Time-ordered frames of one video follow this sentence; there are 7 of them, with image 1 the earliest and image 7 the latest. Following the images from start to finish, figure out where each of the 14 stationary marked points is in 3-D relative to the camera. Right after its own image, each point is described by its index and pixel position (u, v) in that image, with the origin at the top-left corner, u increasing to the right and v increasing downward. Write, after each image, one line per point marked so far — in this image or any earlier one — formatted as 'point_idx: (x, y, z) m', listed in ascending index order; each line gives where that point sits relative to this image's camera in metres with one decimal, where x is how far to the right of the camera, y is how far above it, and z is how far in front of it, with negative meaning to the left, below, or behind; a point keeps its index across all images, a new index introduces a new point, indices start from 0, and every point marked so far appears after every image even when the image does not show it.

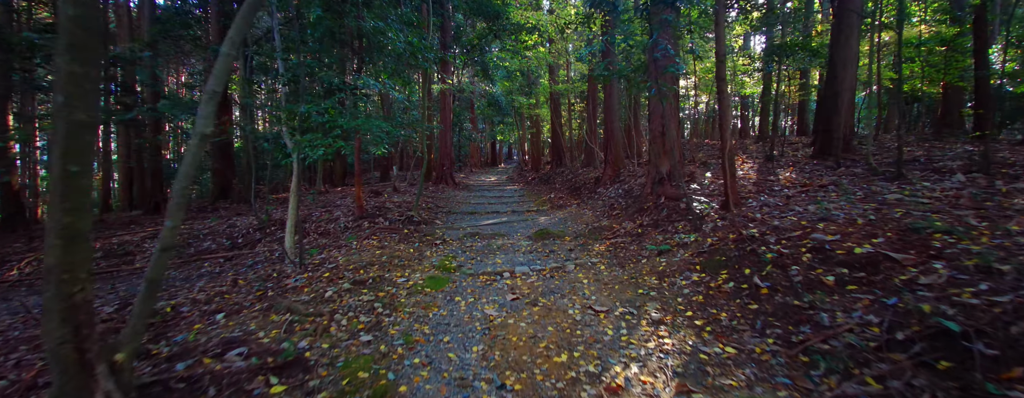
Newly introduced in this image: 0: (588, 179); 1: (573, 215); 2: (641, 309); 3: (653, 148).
0: (+2.3, +0.6, +11.0) m
1: (+1.3, -0.4, +7.9) m
2: (+1.2, -1.0, +3.4) m
3: (+2.5, +0.9, +6.5) m
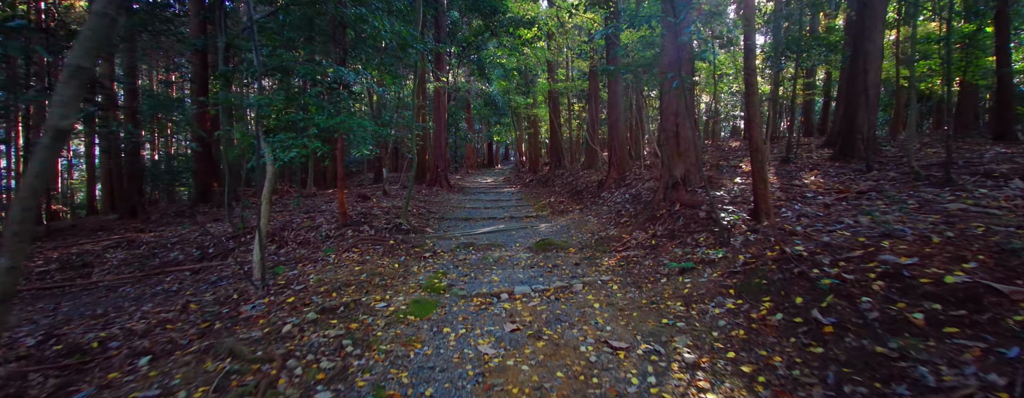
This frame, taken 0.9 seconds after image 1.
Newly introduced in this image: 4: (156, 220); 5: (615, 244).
0: (+2.2, +0.5, +10.4) m
1: (+1.3, -0.5, +7.2) m
2: (+1.2, -1.1, +2.8) m
3: (+2.5, +0.8, +5.9) m
4: (-10.5, -0.6, +10.8) m
5: (+1.5, -0.7, +5.4) m
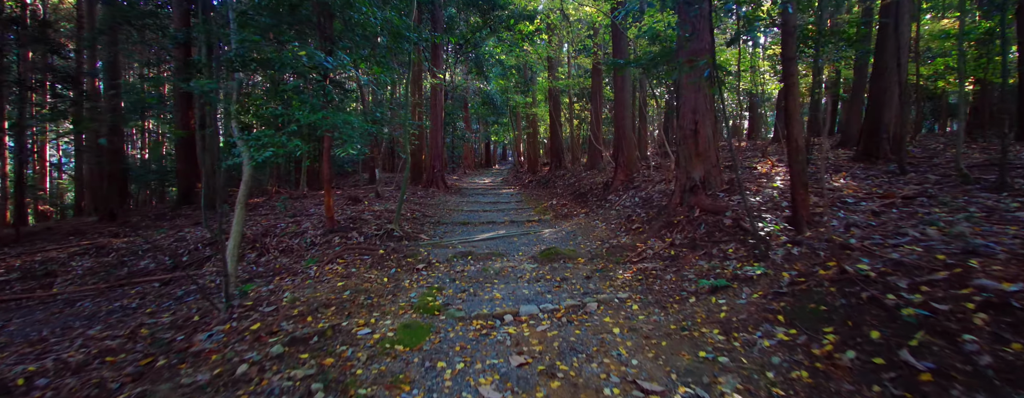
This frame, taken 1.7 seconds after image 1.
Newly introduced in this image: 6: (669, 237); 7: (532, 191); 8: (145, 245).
0: (+2.2, +0.4, +9.8) m
1: (+1.3, -0.5, +6.7) m
2: (+1.3, -1.2, +2.3) m
3: (+2.5, +0.7, +5.4) m
4: (-10.5, -0.7, +10.2) m
5: (+1.5, -0.7, +4.9) m
6: (+2.1, -0.5, +4.9) m
7: (+0.8, +0.3, +14.4) m
8: (-7.3, -0.9, +7.3) m
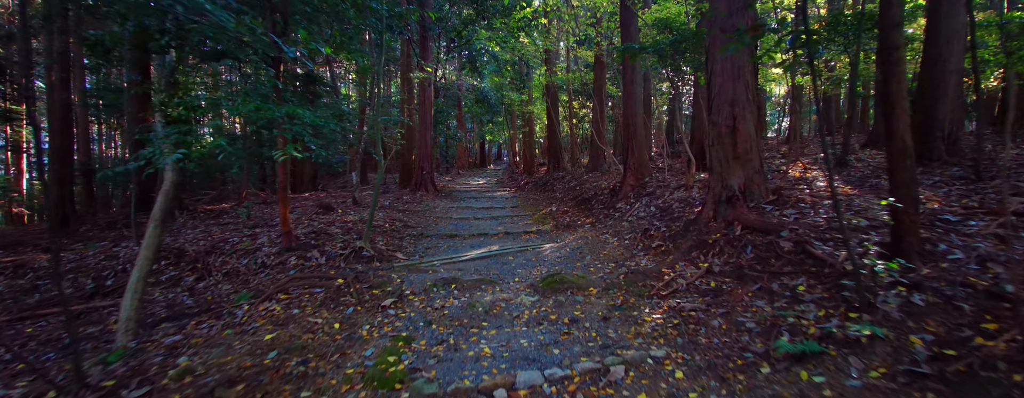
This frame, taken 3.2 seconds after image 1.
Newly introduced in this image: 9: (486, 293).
0: (+2.1, +0.3, +8.8) m
1: (+1.2, -0.7, +5.7) m
2: (+1.2, -1.3, +1.3) m
3: (+2.4, +0.6, +4.4) m
4: (-10.6, -0.9, +9.0) m
5: (+1.5, -0.9, +3.9) m
6: (+2.0, -0.7, +3.9) m
7: (+0.6, +0.2, +13.3) m
8: (-7.4, -1.1, +6.2) m
9: (-0.3, -1.0, +4.1) m
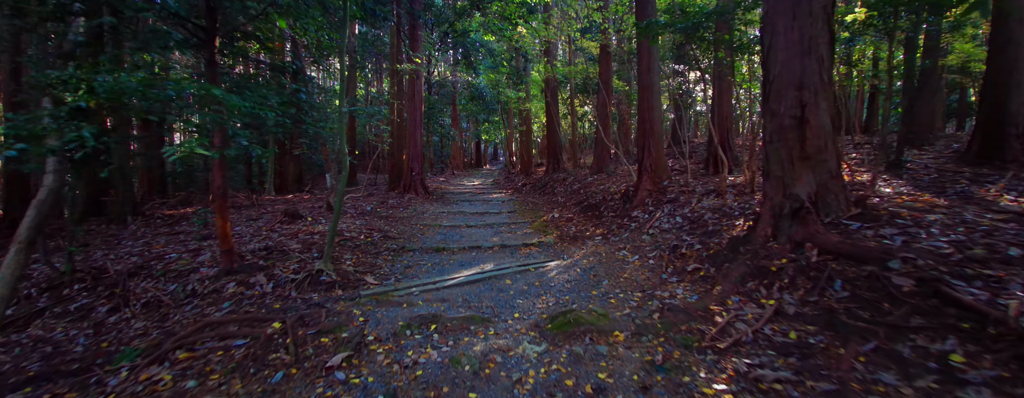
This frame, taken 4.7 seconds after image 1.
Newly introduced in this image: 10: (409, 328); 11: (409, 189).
0: (+2.0, +0.2, +7.8) m
1: (+1.2, -0.8, +4.6) m
2: (+1.3, -1.5, +0.2) m
3: (+2.4, +0.5, +3.3) m
4: (-10.7, -1.0, +7.9) m
5: (+1.5, -1.0, +2.8) m
6: (+2.0, -0.8, +2.9) m
7: (+0.5, +0.1, +12.3) m
8: (-7.5, -1.2, +5.1) m
9: (-0.3, -1.1, +3.0) m
10: (-0.9, -1.1, +3.2) m
11: (-3.6, +0.4, +12.9) m
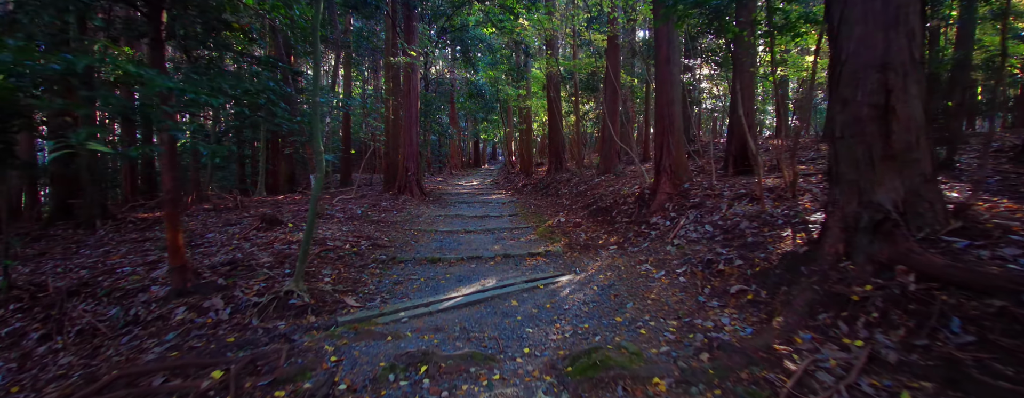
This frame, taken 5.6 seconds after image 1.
0: (+2.1, +0.1, +7.2) m
1: (+1.2, -0.9, +4.0) m
2: (+1.3, -1.5, -0.4) m
3: (+2.5, +0.4, +2.7) m
4: (-10.6, -1.0, +7.2) m
5: (+1.5, -1.1, +2.2) m
6: (+2.1, -0.8, +2.3) m
7: (+0.5, 0.0, +11.7) m
8: (-7.4, -1.2, +4.4) m
9: (-0.2, -1.2, +2.4) m
10: (-0.8, -1.2, +2.5) m
11: (-3.6, +0.3, +12.2) m
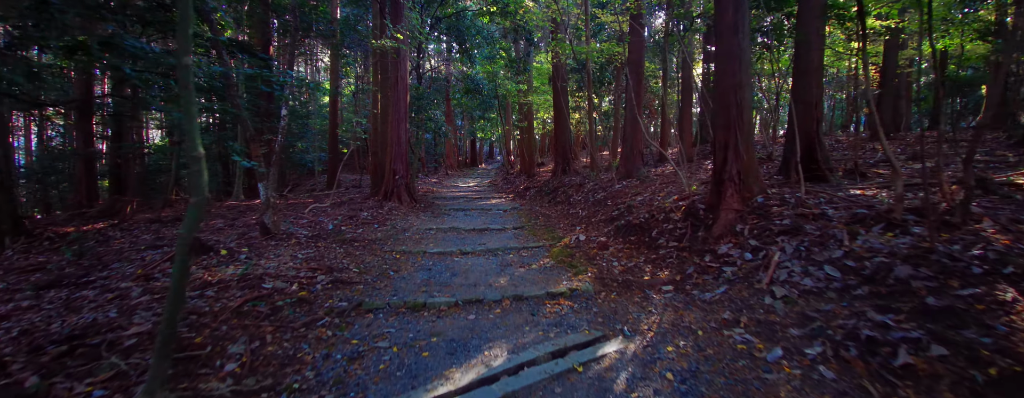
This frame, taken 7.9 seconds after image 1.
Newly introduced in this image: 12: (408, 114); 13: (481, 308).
0: (+2.2, -0.1, +5.7) m
1: (+1.4, -1.1, +2.5) m
2: (+1.5, -1.8, -1.9) m
3: (+2.7, +0.2, +1.2) m
4: (-10.5, -1.2, +5.6) m
5: (+1.7, -1.3, +0.7) m
6: (+2.3, -1.1, +0.8) m
7: (+0.6, -0.2, +10.1) m
8: (-7.2, -1.5, +2.8) m
9: (-0.1, -1.4, +0.8) m
10: (-0.6, -1.4, +1.0) m
11: (-3.5, +0.1, +10.7) m
12: (-3.0, +2.5, +10.5) m
13: (-0.3, -1.1, +3.7) m
